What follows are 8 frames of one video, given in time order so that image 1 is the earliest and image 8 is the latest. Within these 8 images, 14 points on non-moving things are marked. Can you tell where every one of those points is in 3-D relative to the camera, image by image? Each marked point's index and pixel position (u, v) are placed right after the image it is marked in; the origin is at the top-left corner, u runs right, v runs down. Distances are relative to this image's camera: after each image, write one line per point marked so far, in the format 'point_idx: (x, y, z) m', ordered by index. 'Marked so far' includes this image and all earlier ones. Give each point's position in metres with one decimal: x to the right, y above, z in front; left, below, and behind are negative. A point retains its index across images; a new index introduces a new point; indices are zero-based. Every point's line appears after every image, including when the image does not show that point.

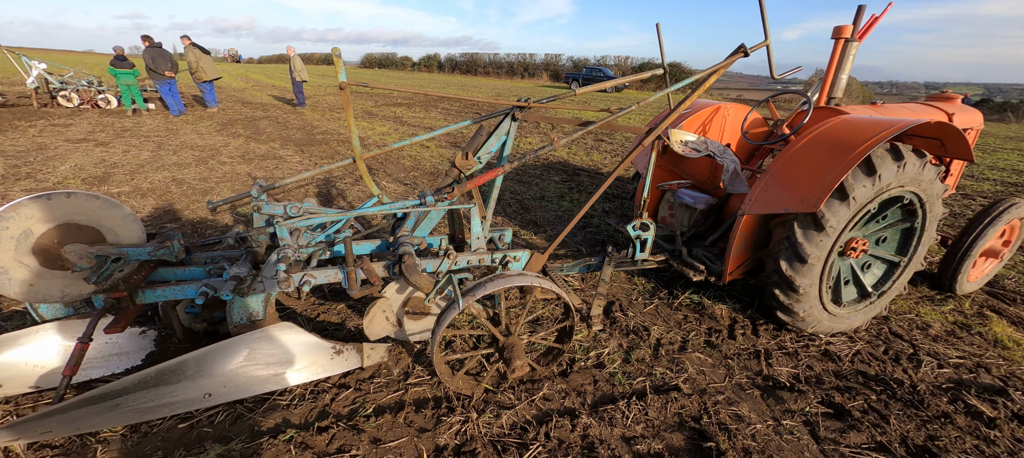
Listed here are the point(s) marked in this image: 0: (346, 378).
0: (-0.8, -0.7, +1.8) m
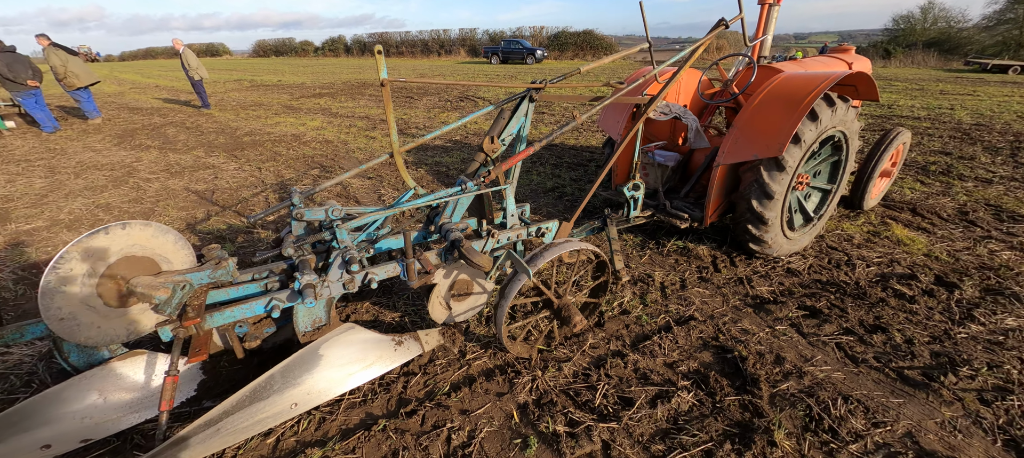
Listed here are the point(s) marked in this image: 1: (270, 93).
0: (-0.5, -0.7, +1.9) m
1: (-8.2, +4.6, +13.7) m
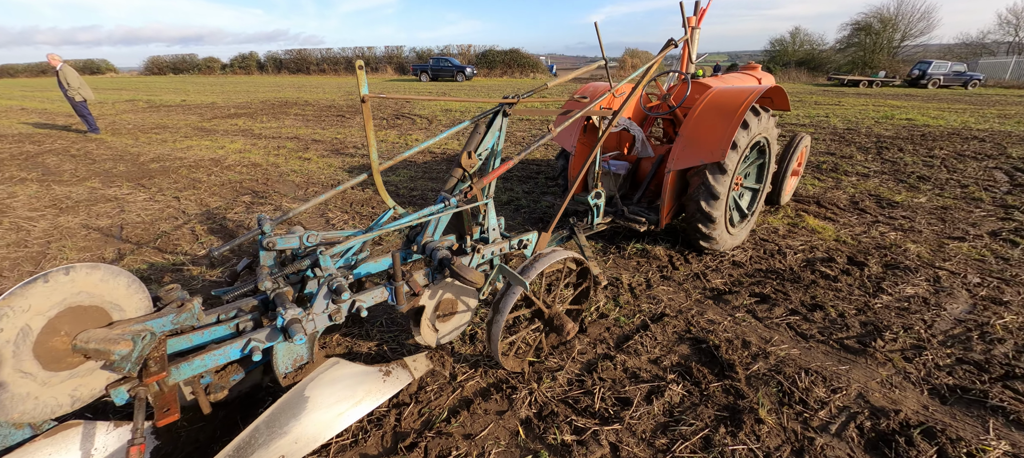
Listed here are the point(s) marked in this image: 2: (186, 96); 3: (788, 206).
0: (-0.5, -0.8, +1.8) m
1: (-10.4, +3.5, +12.3) m
2: (-15.4, +6.3, +18.9) m
3: (+2.9, +0.2, +4.2) m
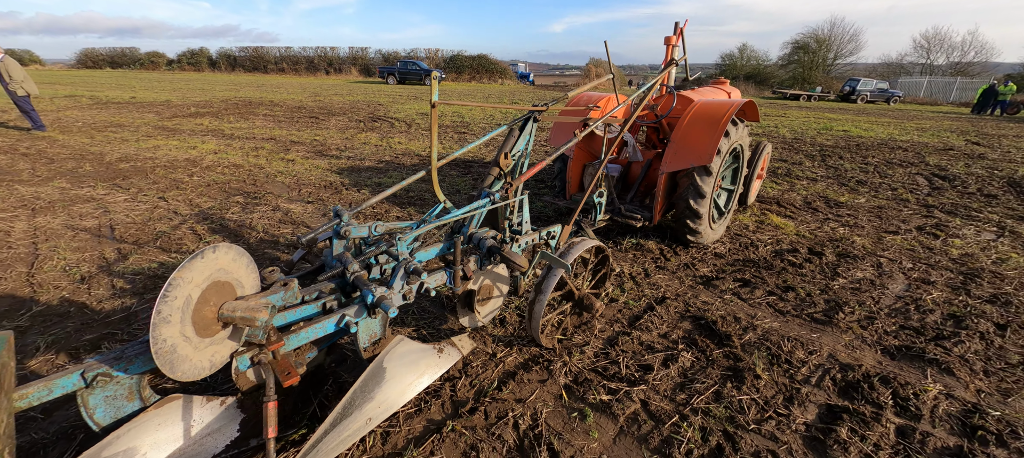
0: (-0.3, -0.7, +2.0) m
1: (-11.1, +3.3, +11.6) m
2: (-16.7, +6.1, +17.7) m
3: (+2.9, +0.3, +4.7) m
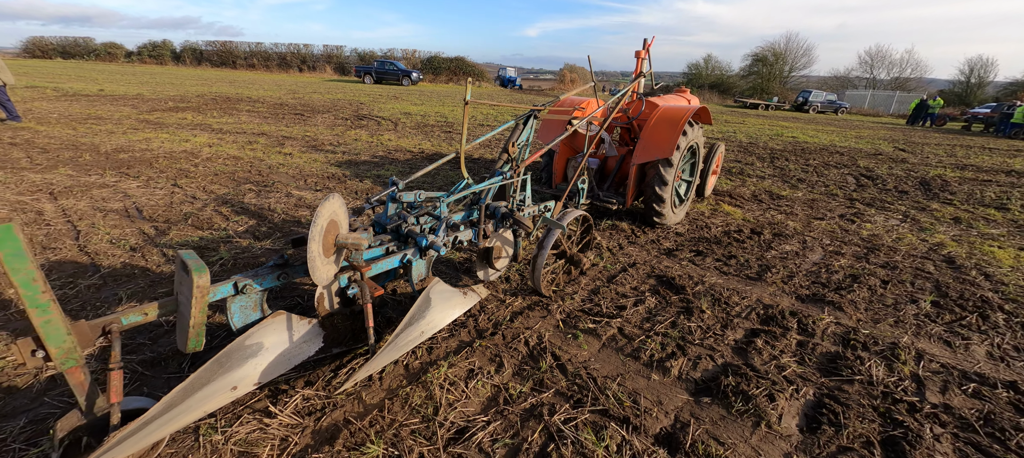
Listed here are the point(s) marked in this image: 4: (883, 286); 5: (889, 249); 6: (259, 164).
0: (-0.3, -0.5, +2.6) m
1: (-11.7, +3.5, +11.4) m
2: (-17.7, +6.2, +17.2) m
3: (+2.7, +0.4, +5.5) m
4: (+3.1, -0.5, +3.3) m
5: (+3.9, -0.2, +4.2) m
6: (-3.9, +1.0, +6.2) m
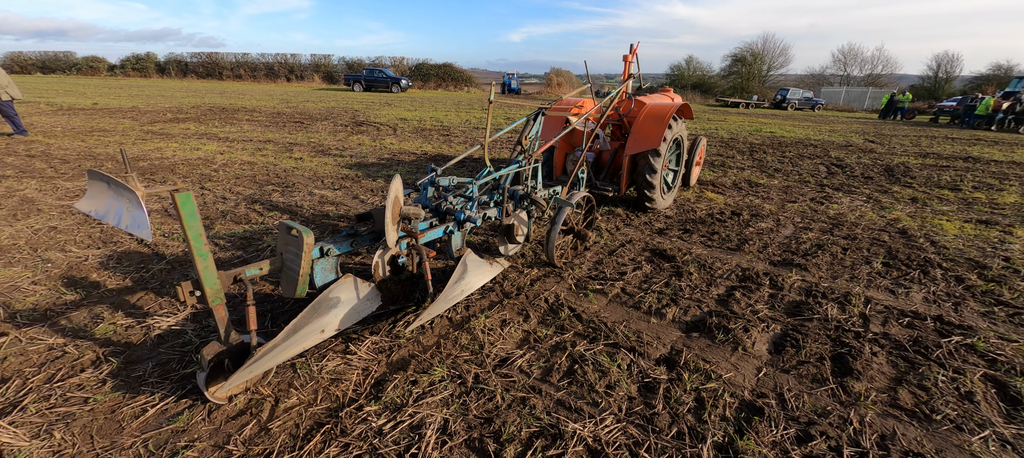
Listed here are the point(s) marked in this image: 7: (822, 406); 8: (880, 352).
0: (-0.1, -0.4, +3.1) m
1: (-11.9, +3.2, +11.7) m
2: (-18.1, +5.6, +17.3) m
3: (+2.8, +0.7, +6.1) m
4: (+3.2, -0.2, +3.8) m
5: (+4.0, +0.1, +4.7) m
6: (-3.9, +1.0, +6.6) m
7: (+1.5, -0.9, +2.0) m
8: (+2.2, -0.7, +2.4) m
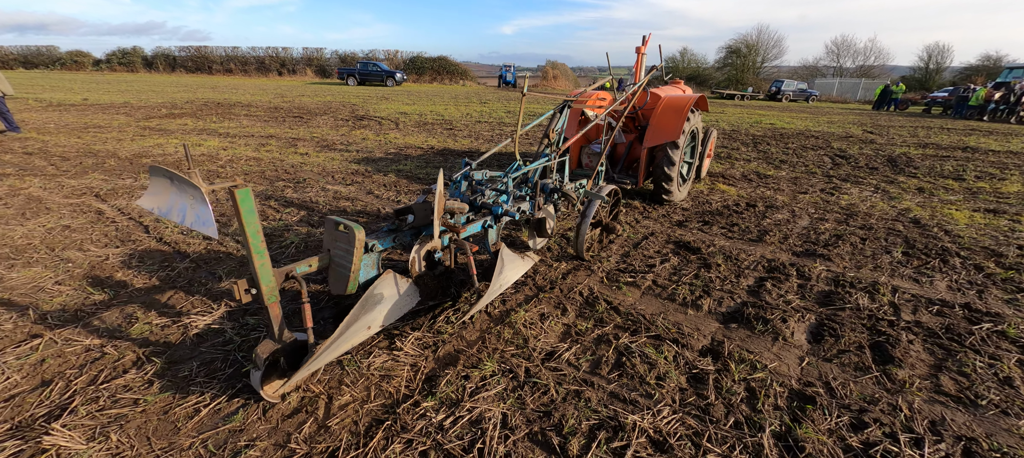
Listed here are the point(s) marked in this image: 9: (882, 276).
0: (+0.1, -0.3, +3.1) m
1: (-11.8, +3.2, +11.4) m
2: (-18.1, +5.7, +16.9) m
3: (+3.0, +0.8, +6.1) m
4: (+3.4, -0.1, +3.9) m
5: (+4.2, +0.2, +4.8) m
6: (-3.7, +1.1, +6.5) m
7: (+1.8, -0.8, +2.0) m
8: (+2.5, -0.7, +2.4) m
9: (+3.0, -0.4, +3.2) m
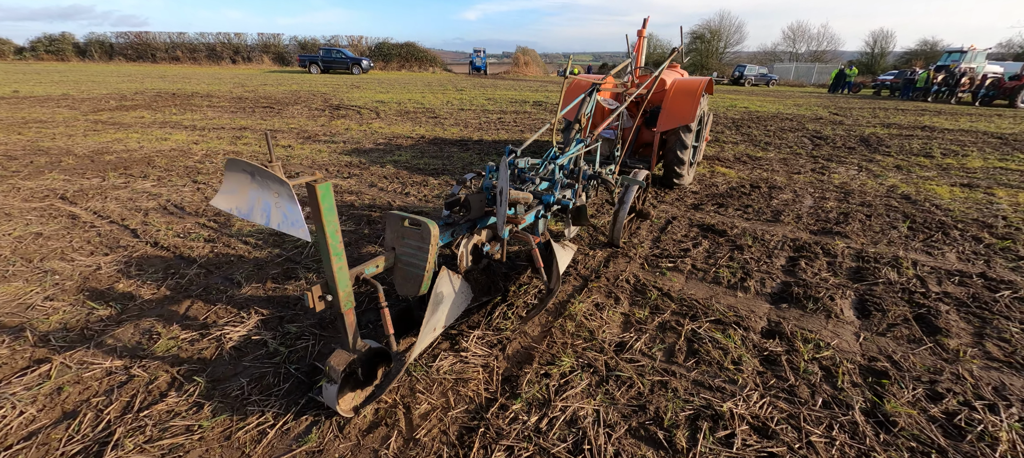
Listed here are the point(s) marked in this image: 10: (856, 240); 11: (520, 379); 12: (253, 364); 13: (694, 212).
0: (+0.4, -0.3, +3.0) m
1: (-12.2, +3.1, +10.3) m
2: (-19.1, +5.5, +15.2) m
3: (+3.0, +1.0, +6.2) m
4: (+3.6, +0.1, +4.1) m
5: (+4.4, +0.5, +5.0) m
6: (-3.8, +1.1, +6.1) m
7: (+2.2, -0.7, +2.1) m
8: (+2.8, -0.5, +2.5) m
9: (+3.3, -0.2, +3.4) m
10: (+3.1, -0.1, +3.5) m
11: (0.0, -0.7, +1.9) m
12: (-1.3, -0.7, +2.0) m
13: (+1.8, +0.2, +4.1) m
